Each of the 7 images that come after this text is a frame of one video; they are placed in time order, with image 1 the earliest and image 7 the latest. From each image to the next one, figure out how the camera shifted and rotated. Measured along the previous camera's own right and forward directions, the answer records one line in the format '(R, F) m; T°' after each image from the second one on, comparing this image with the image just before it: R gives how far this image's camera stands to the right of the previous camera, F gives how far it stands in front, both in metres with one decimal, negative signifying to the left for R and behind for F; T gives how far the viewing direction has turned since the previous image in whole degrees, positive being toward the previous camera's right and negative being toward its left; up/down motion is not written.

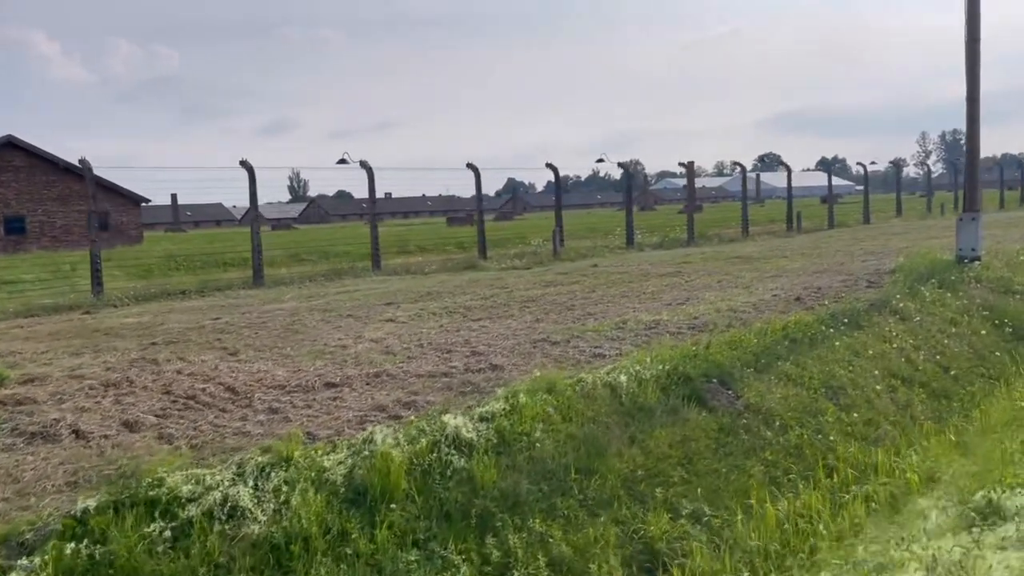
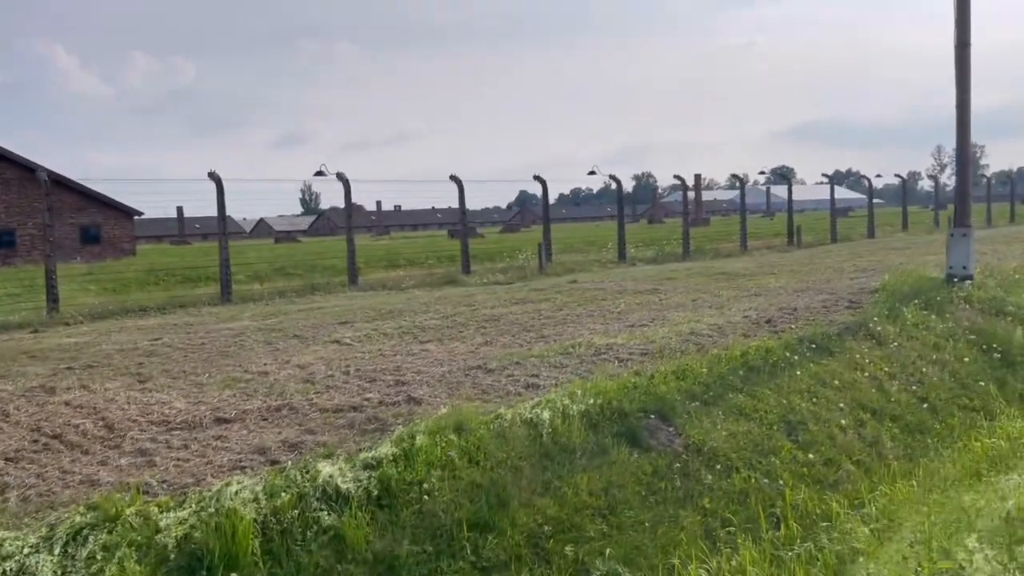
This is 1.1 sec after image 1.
(+0.7, +0.7) m; -1°
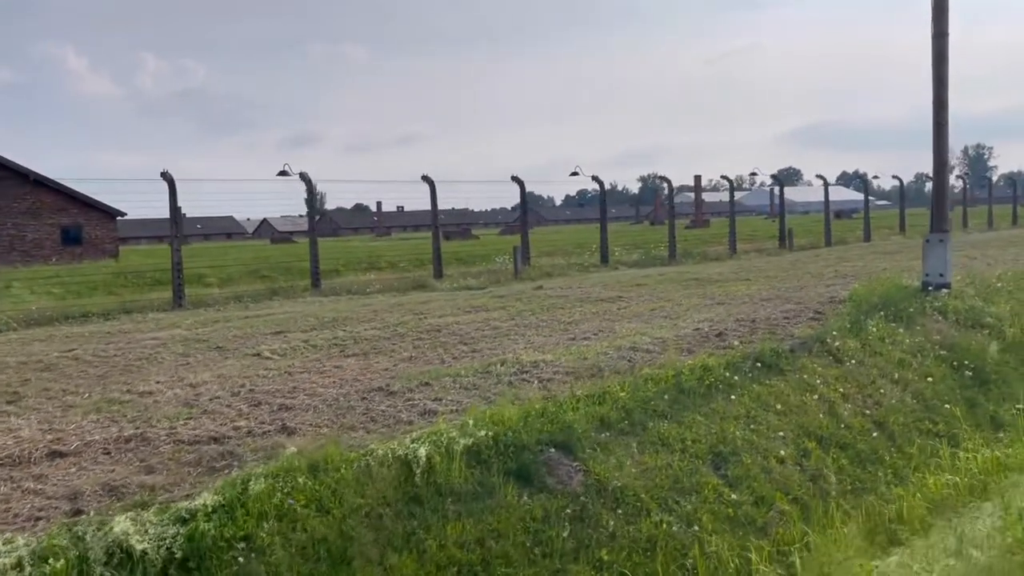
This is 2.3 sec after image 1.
(+0.8, +0.8) m; 0°
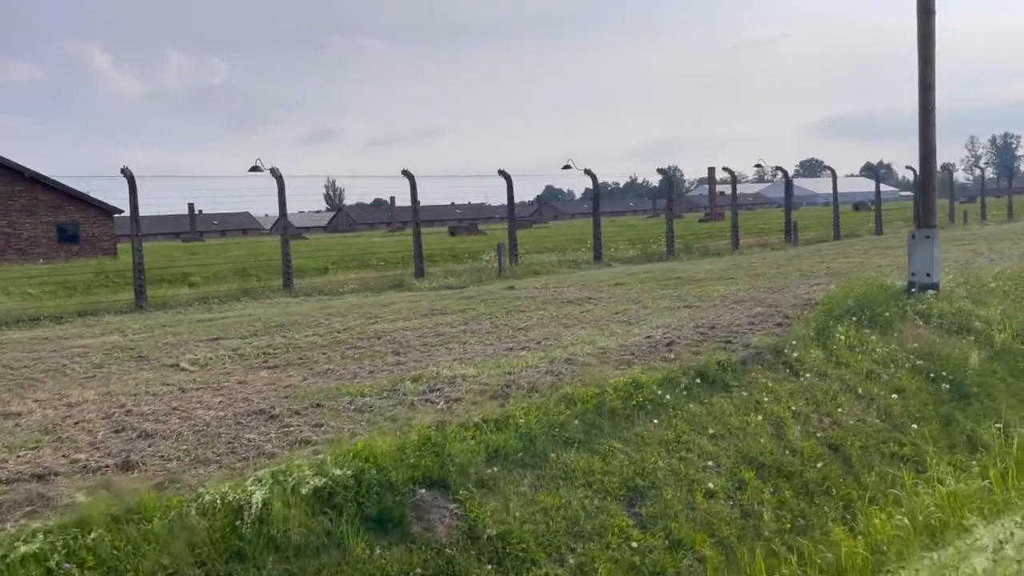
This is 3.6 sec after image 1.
(+0.9, +0.8) m; -1°
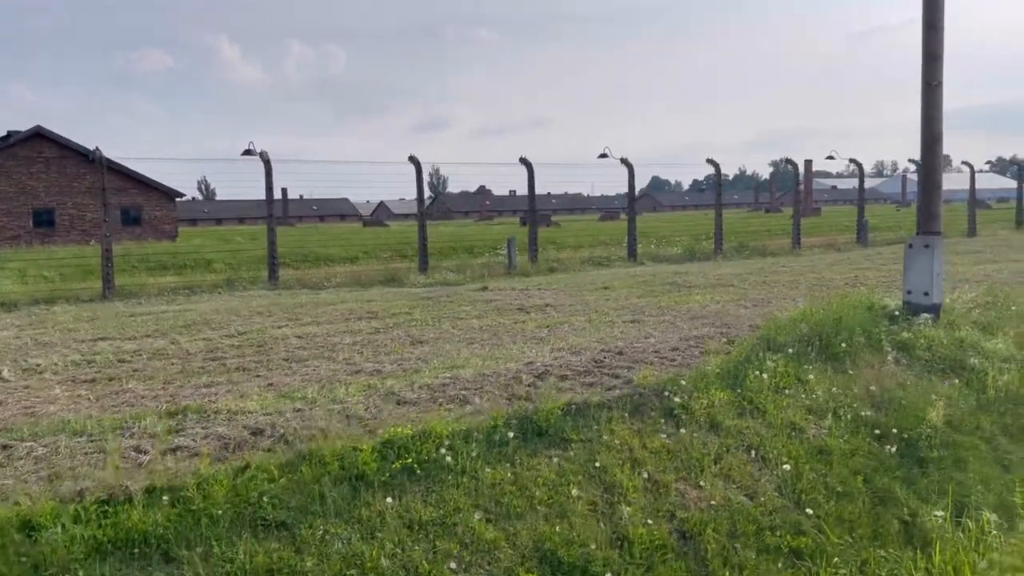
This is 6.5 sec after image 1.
(+2.1, +1.7) m; -7°
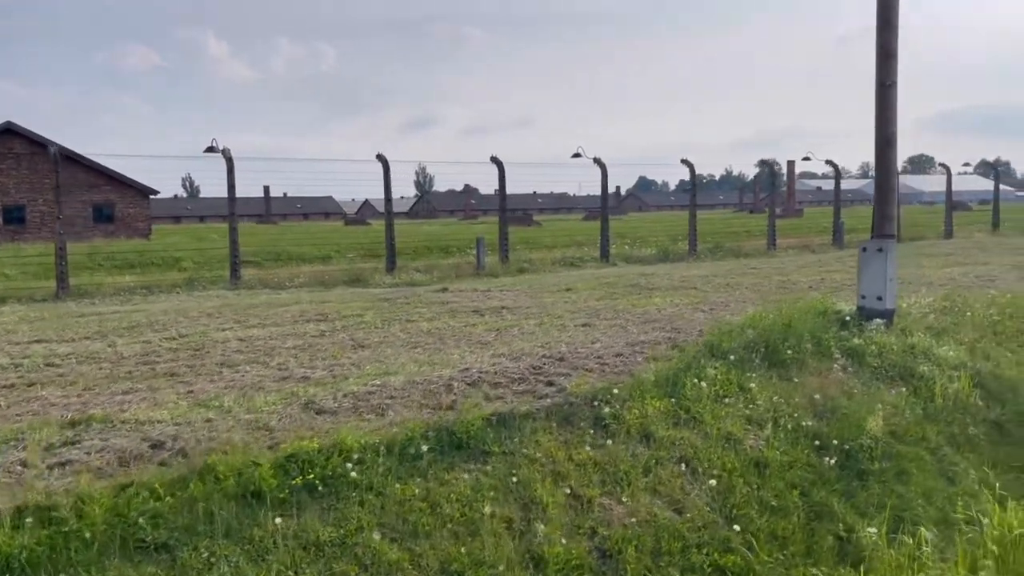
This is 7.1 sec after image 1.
(+0.4, +0.2) m; +1°
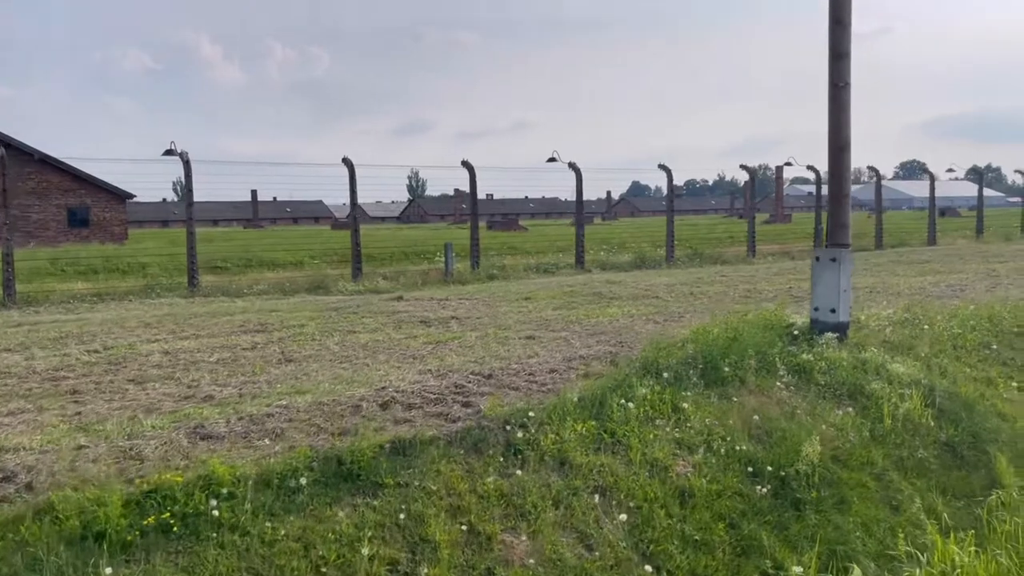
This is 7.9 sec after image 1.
(+0.5, +0.4) m; +1°
